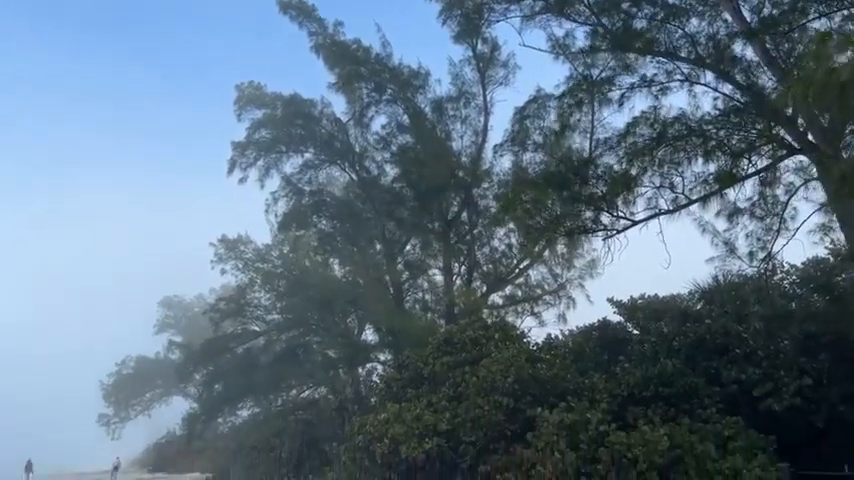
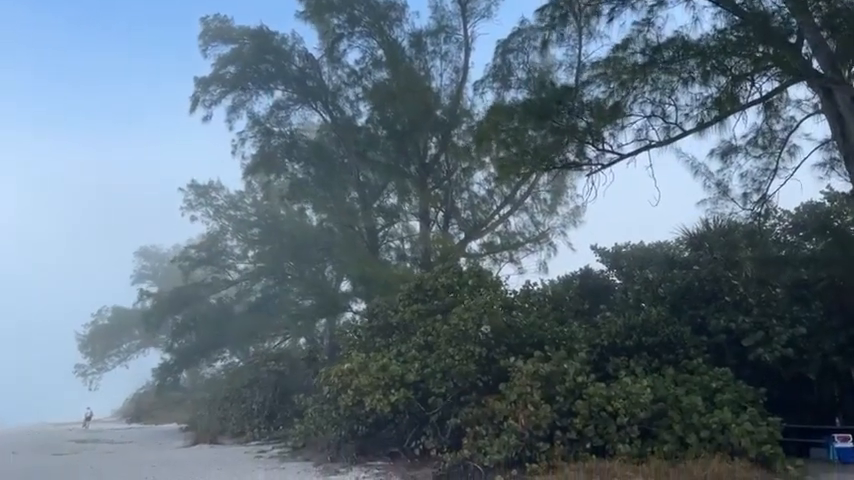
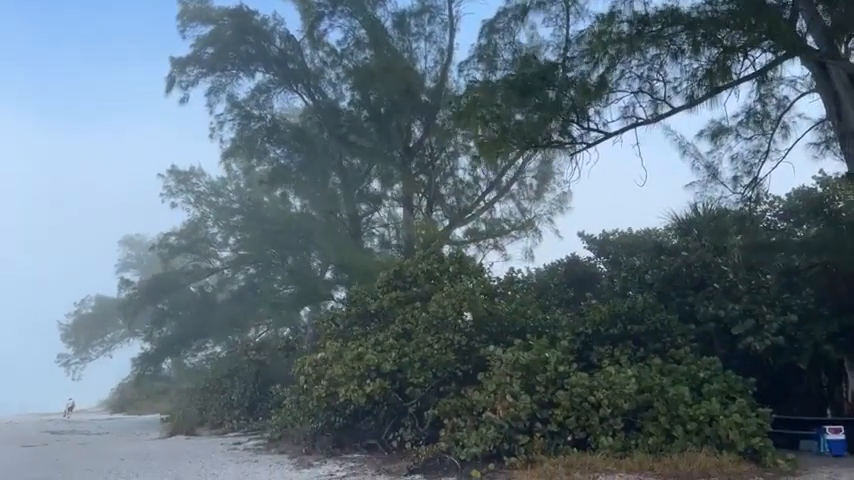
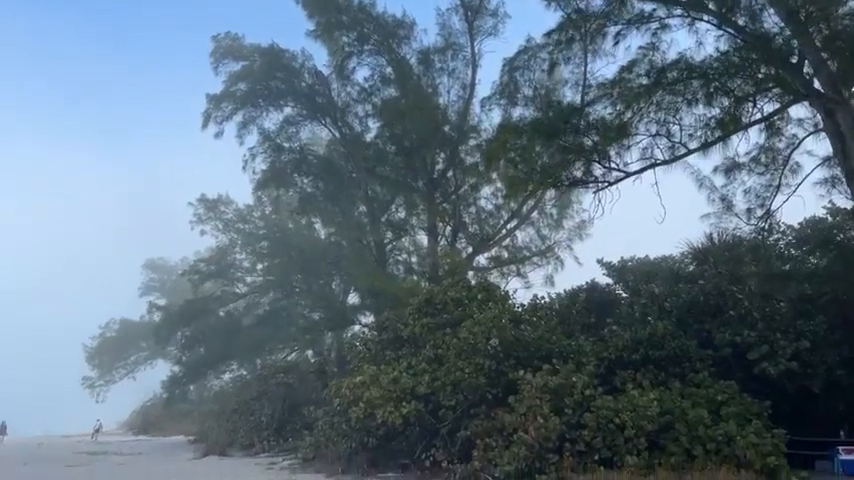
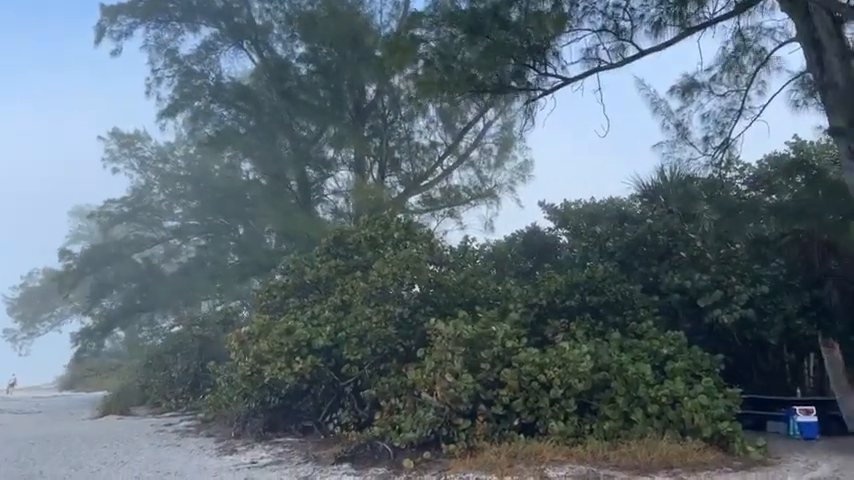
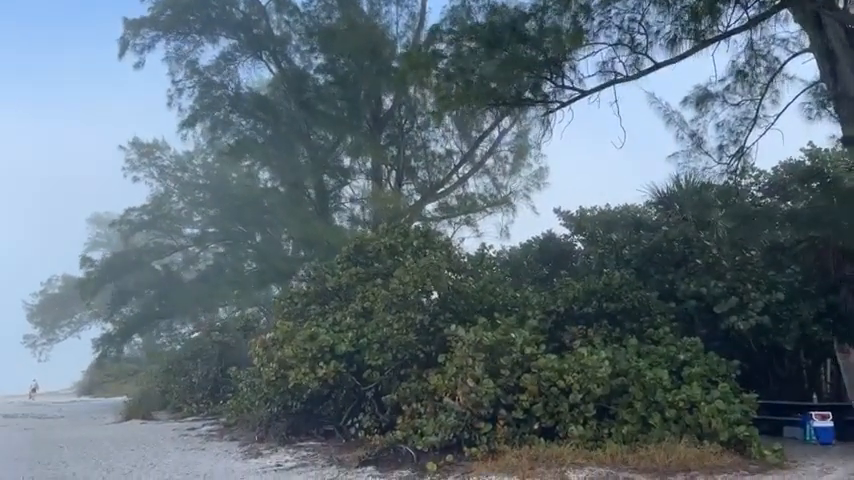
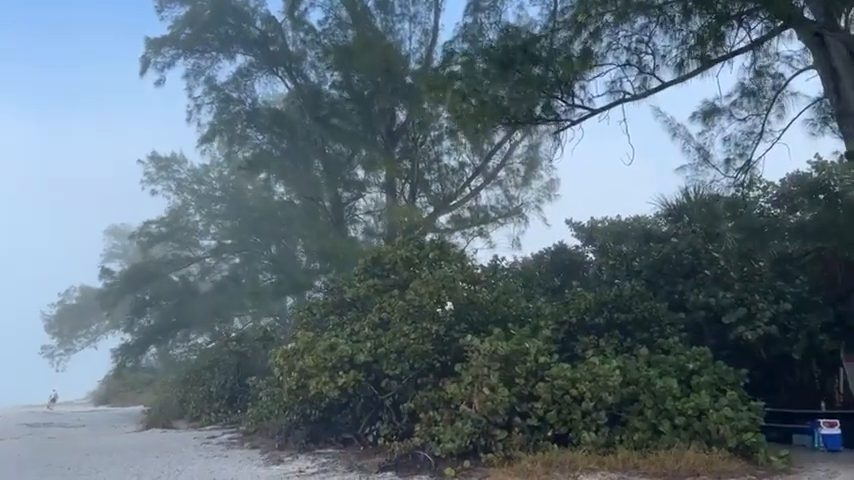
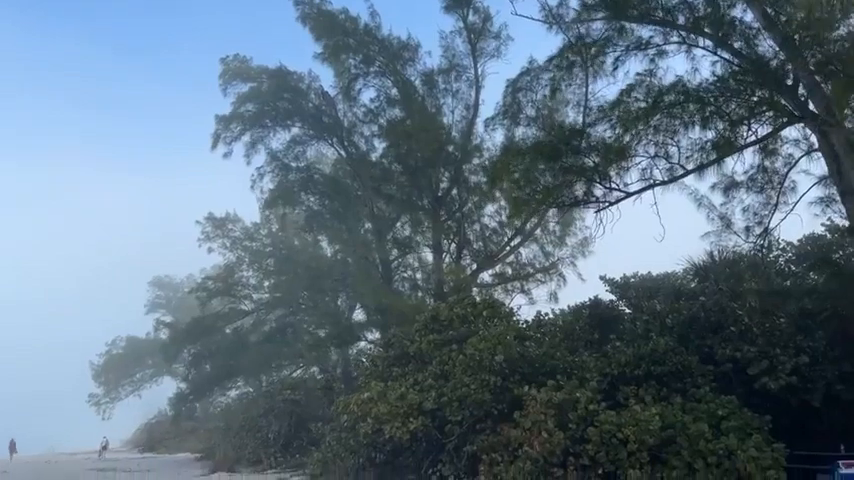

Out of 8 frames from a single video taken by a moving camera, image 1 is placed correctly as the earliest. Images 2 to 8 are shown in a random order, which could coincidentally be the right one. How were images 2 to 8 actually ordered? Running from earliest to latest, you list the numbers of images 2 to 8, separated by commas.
8, 4, 2, 3, 7, 6, 5
